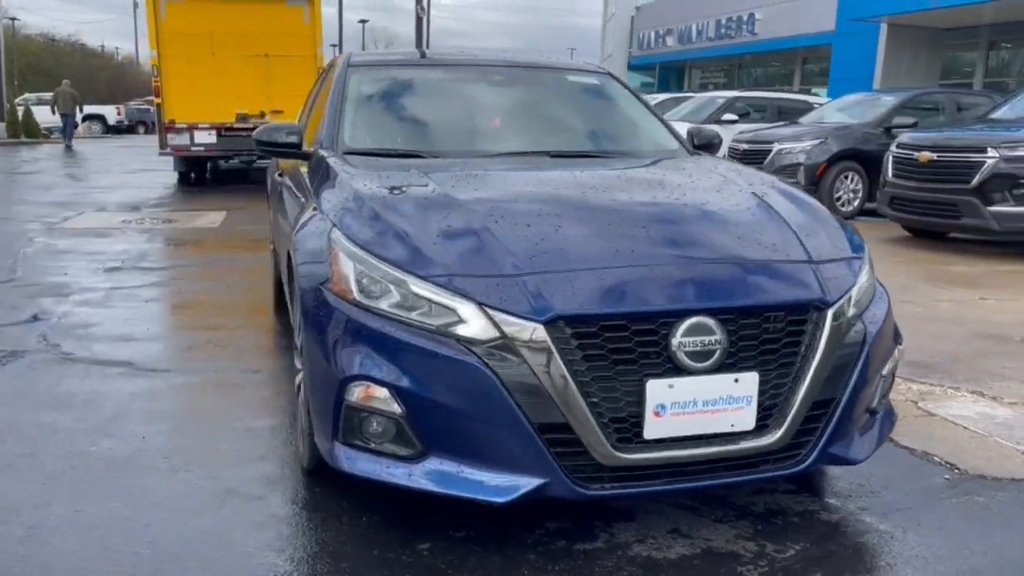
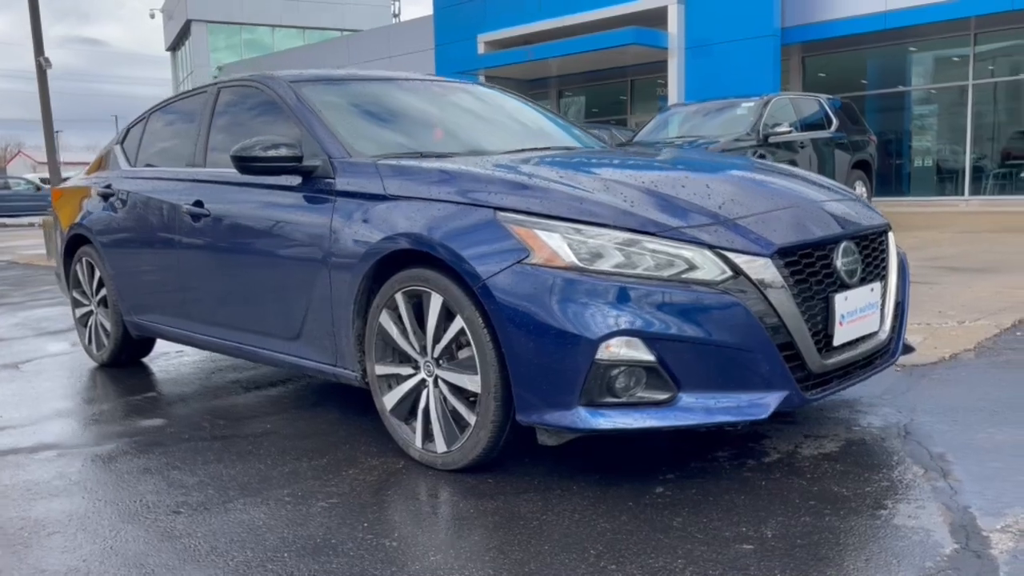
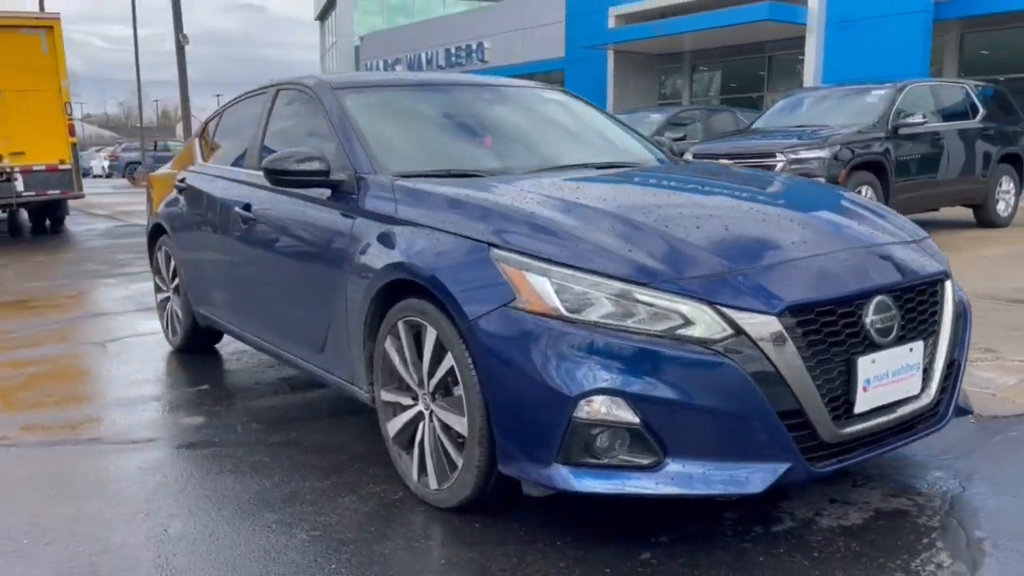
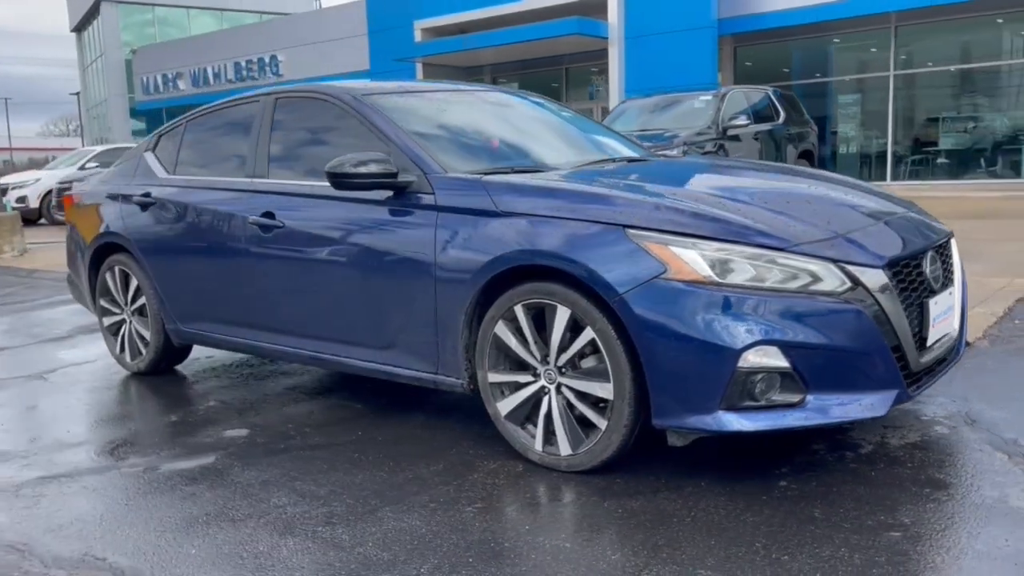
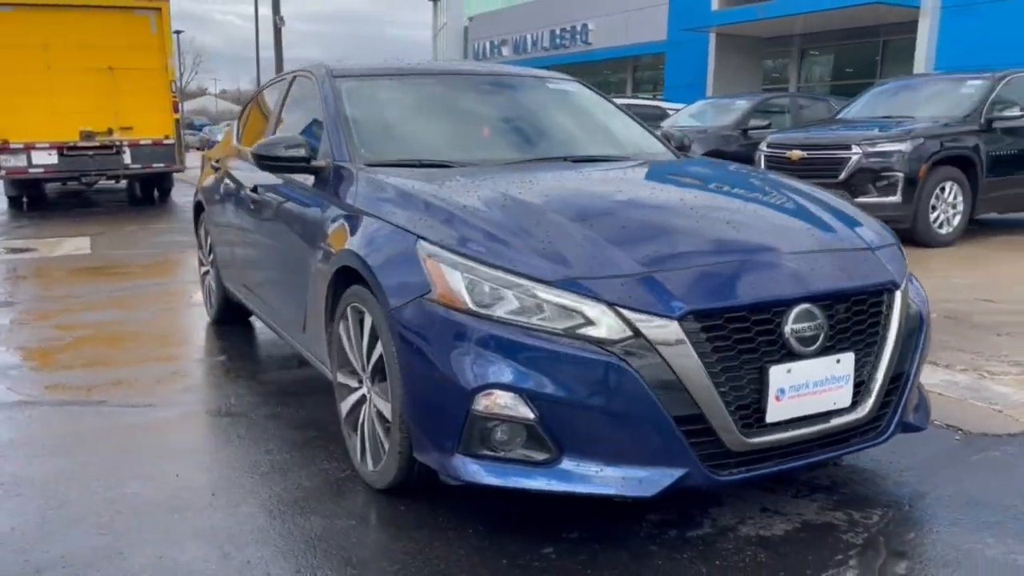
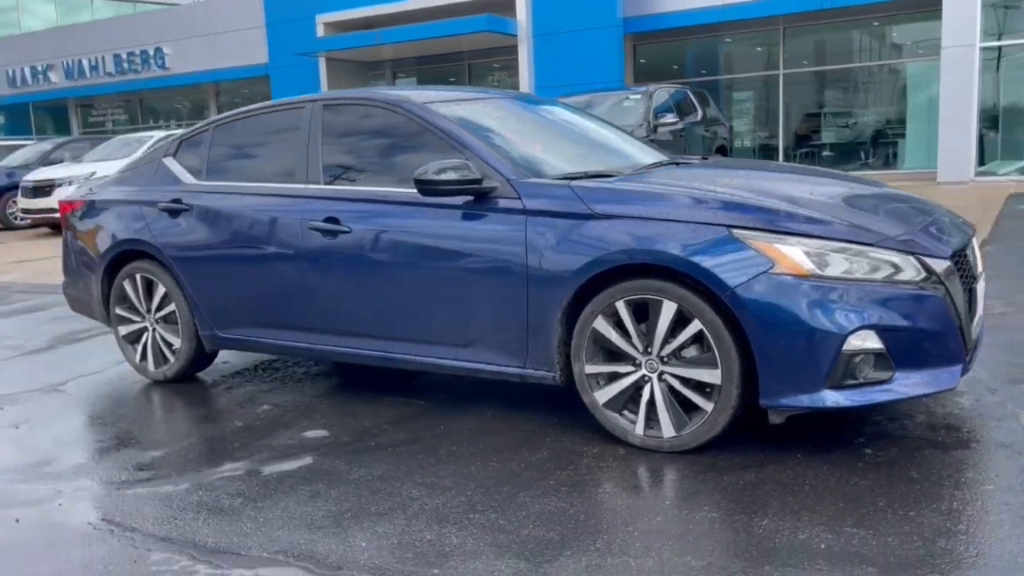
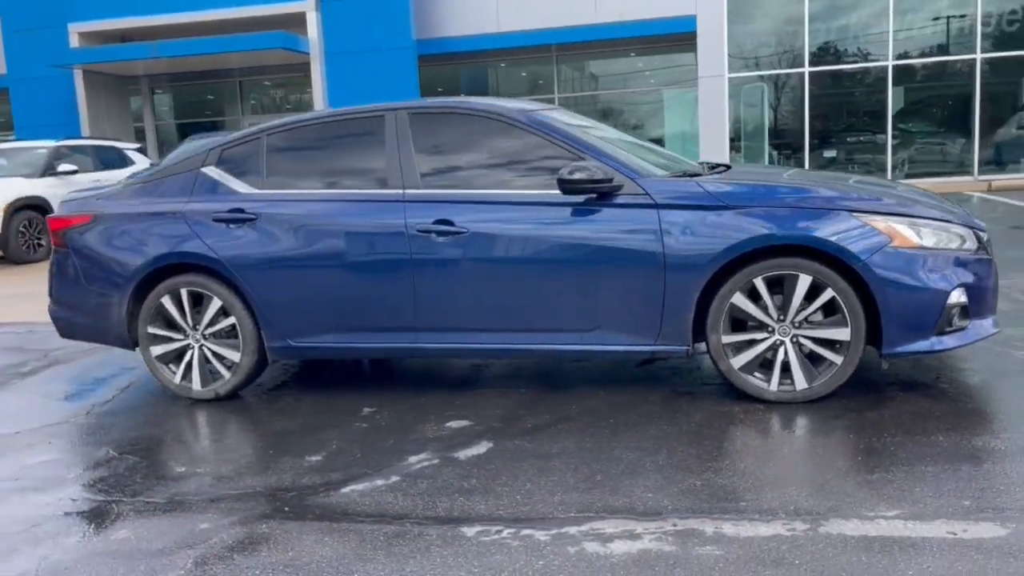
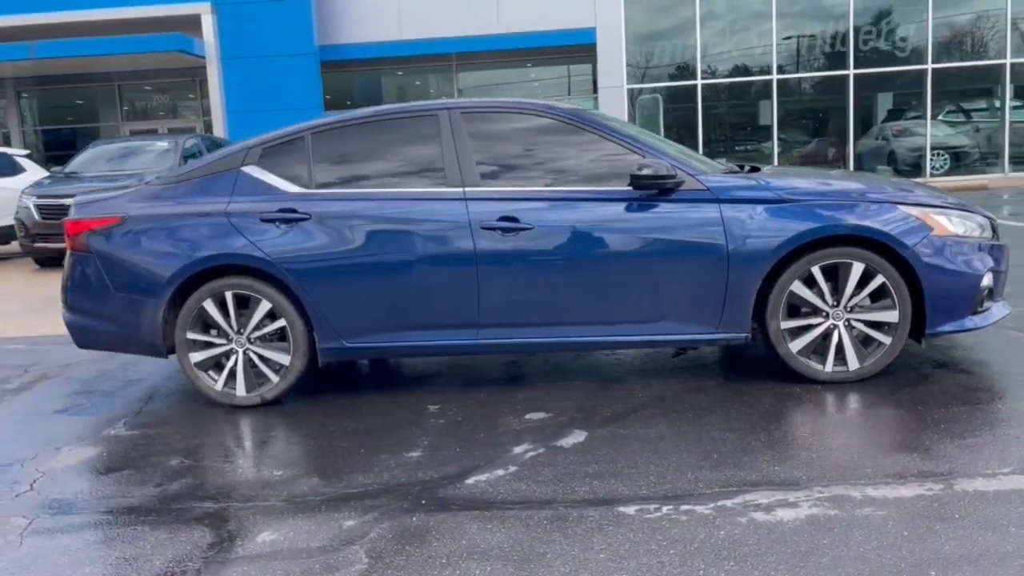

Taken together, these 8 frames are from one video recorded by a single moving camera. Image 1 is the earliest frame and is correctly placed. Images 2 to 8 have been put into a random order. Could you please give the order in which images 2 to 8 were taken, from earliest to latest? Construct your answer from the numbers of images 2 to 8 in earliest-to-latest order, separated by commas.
5, 3, 2, 4, 6, 7, 8
